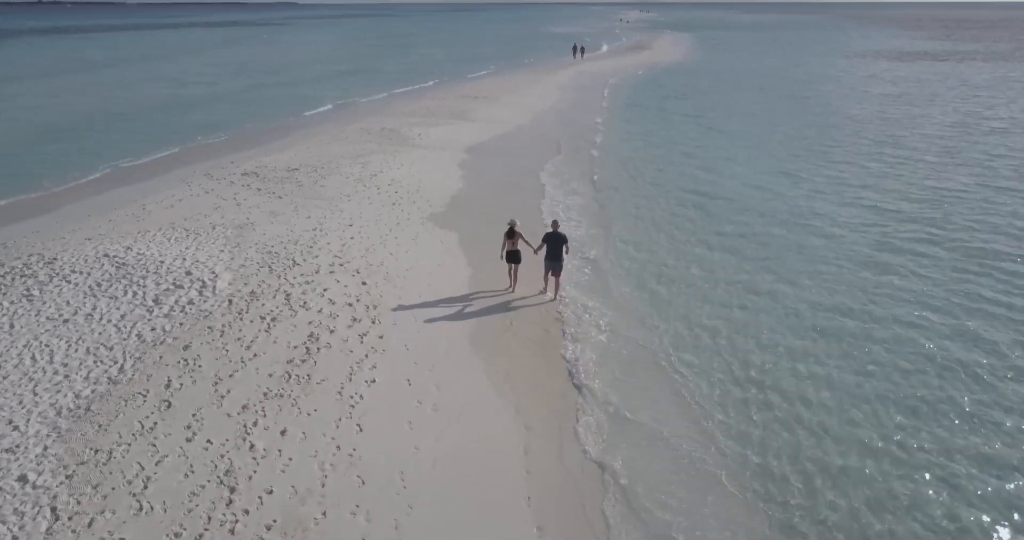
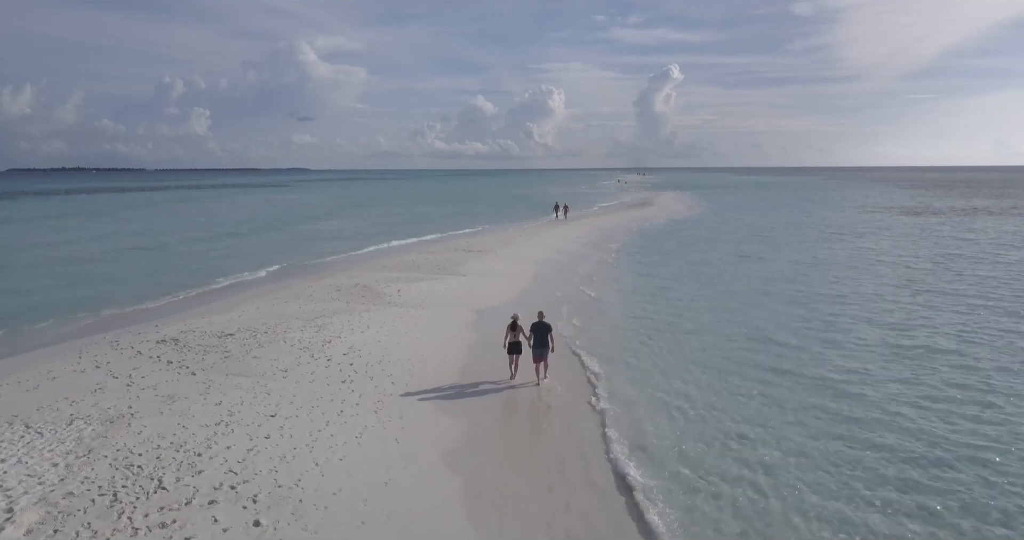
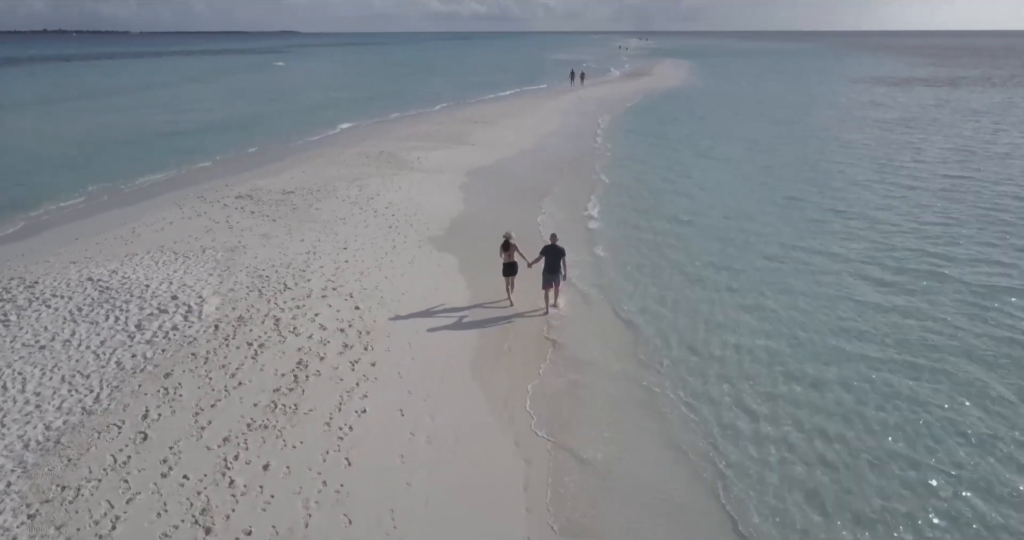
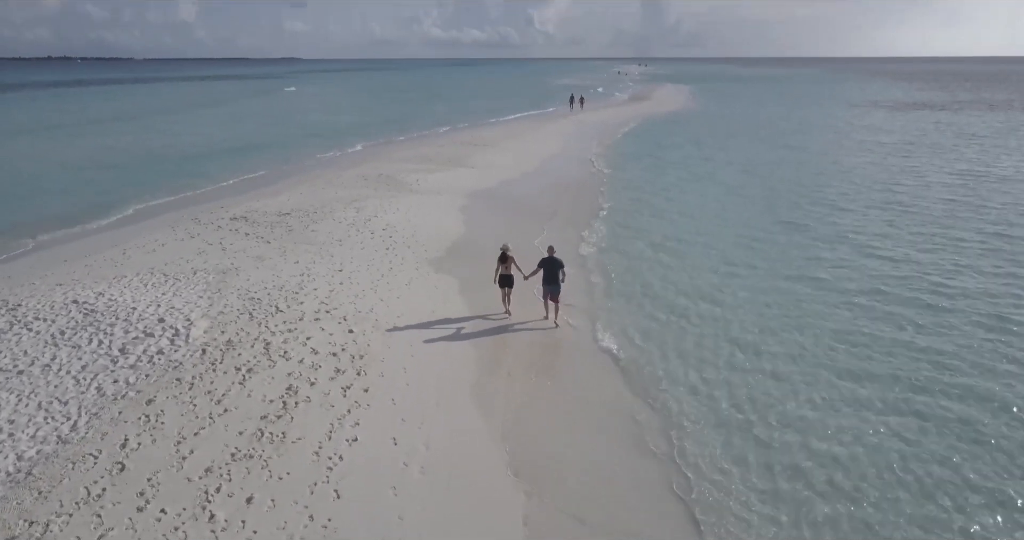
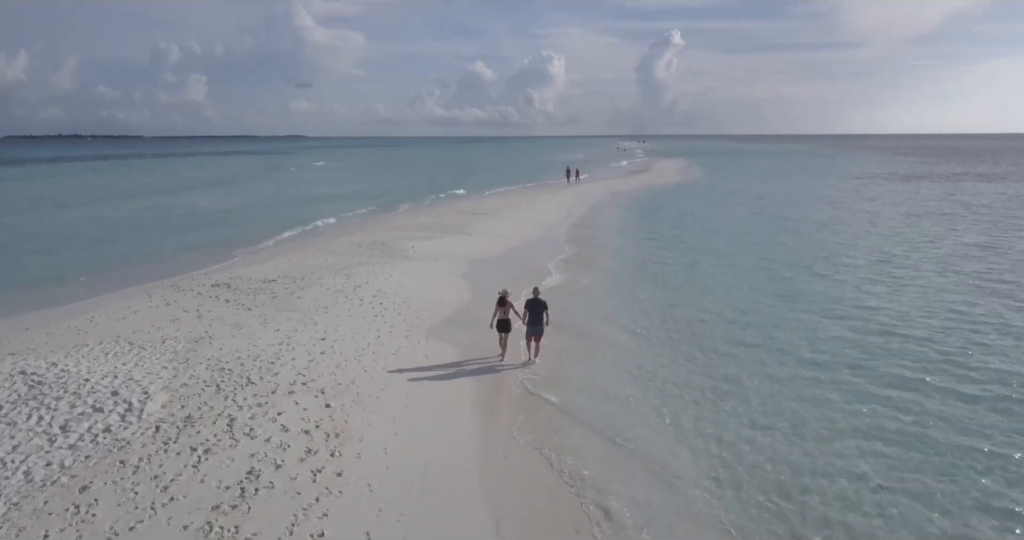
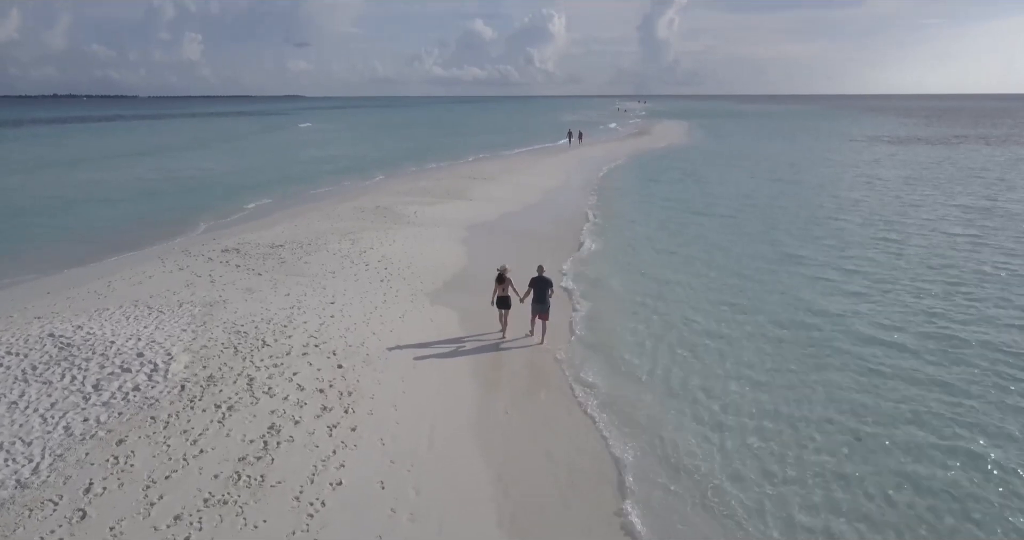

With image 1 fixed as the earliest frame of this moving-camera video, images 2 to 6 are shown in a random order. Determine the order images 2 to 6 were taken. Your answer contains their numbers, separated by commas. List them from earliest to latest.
3, 4, 6, 5, 2
